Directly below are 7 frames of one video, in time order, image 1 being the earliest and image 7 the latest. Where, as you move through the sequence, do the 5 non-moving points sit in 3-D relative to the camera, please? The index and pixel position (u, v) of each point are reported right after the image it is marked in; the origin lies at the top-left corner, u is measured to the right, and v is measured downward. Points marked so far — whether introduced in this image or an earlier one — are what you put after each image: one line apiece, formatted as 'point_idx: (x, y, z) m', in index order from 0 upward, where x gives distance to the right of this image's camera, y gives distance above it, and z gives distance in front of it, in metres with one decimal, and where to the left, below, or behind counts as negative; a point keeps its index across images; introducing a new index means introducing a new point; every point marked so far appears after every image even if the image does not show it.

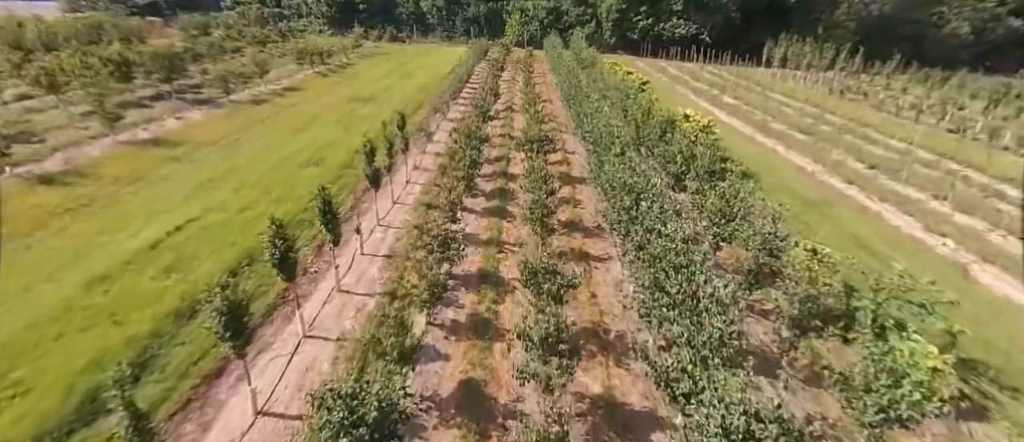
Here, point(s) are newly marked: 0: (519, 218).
0: (+0.3, +0.1, +18.0) m
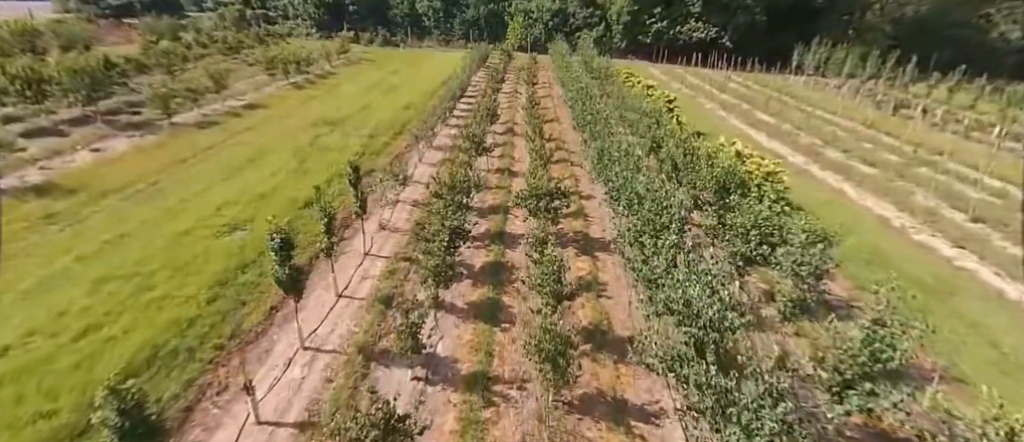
0: (+0.2, -2.7, +12.2) m
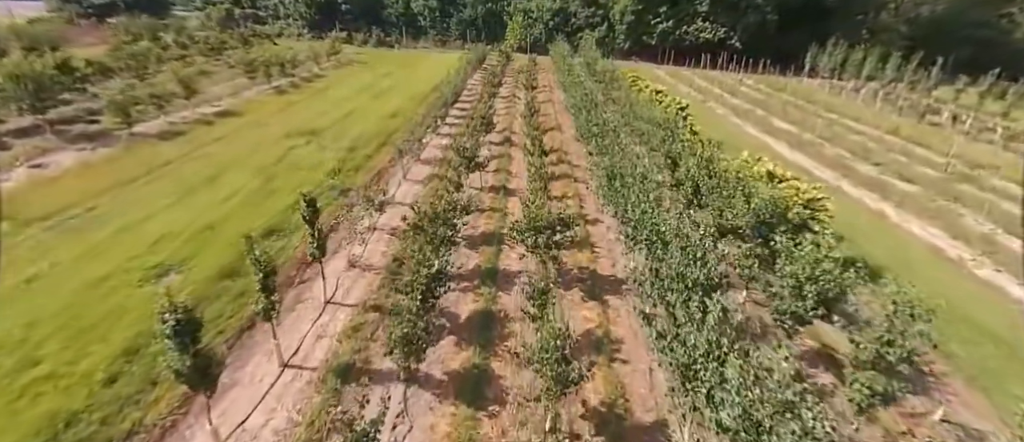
0: (0.0, -3.8, +9.5) m
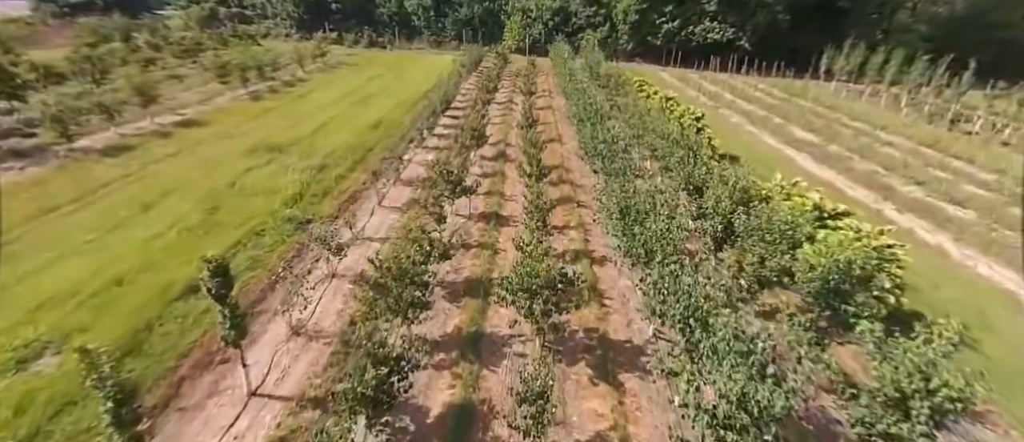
0: (-0.3, -5.1, +6.5) m
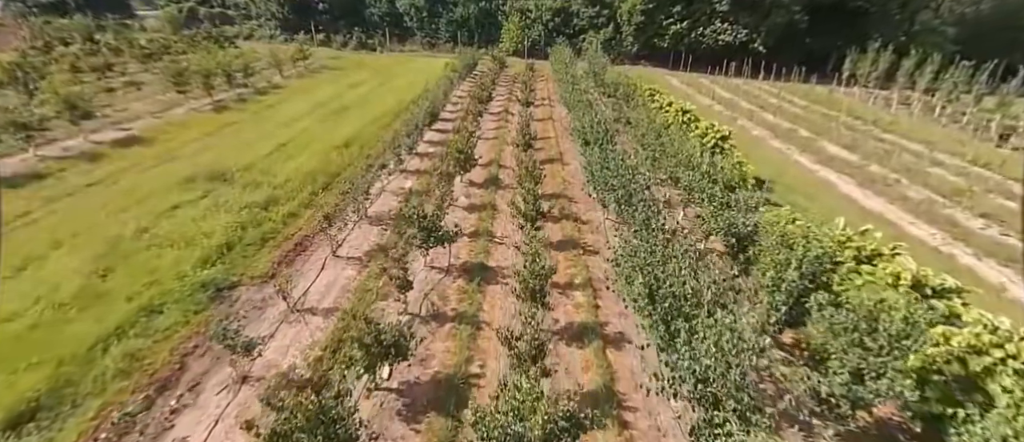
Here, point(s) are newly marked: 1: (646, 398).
0: (-0.6, -6.8, +2.7) m
1: (+2.7, -3.7, +9.8) m
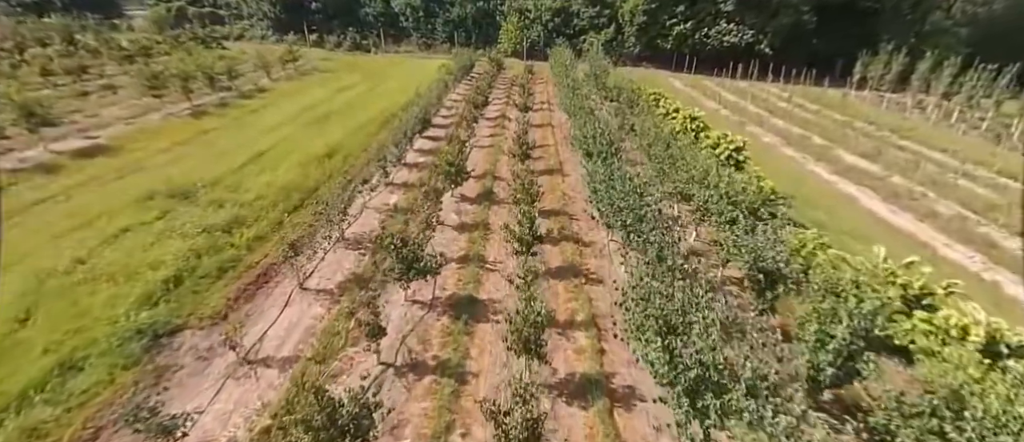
0: (-0.8, -7.6, +0.9) m
1: (+2.5, -4.5, +8.0) m
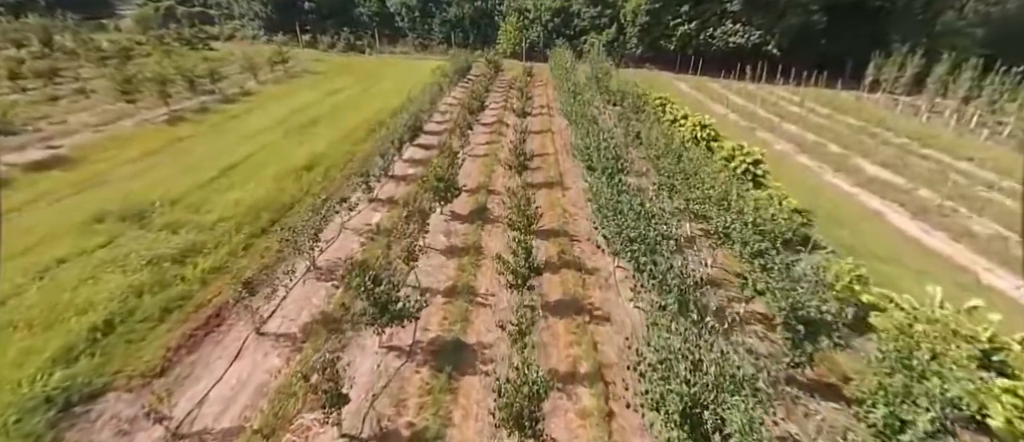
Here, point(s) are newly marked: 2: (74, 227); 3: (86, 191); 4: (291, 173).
0: (-1.0, -8.4, -0.9) m
1: (+2.3, -5.3, +6.2) m
2: (-13.3, -0.3, +14.0) m
3: (-15.9, +1.1, +17.1) m
4: (-9.1, +2.0, +18.9) m
